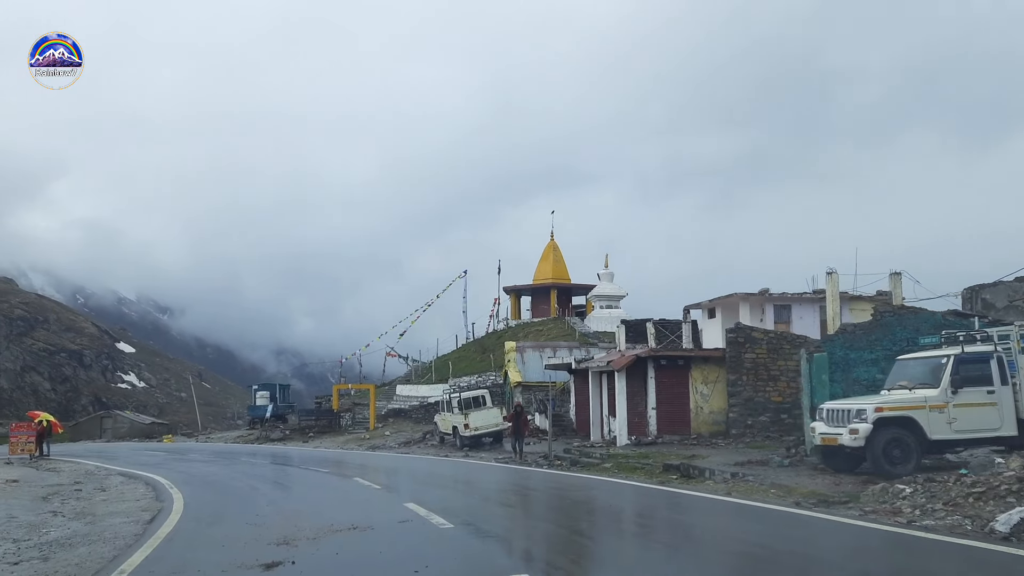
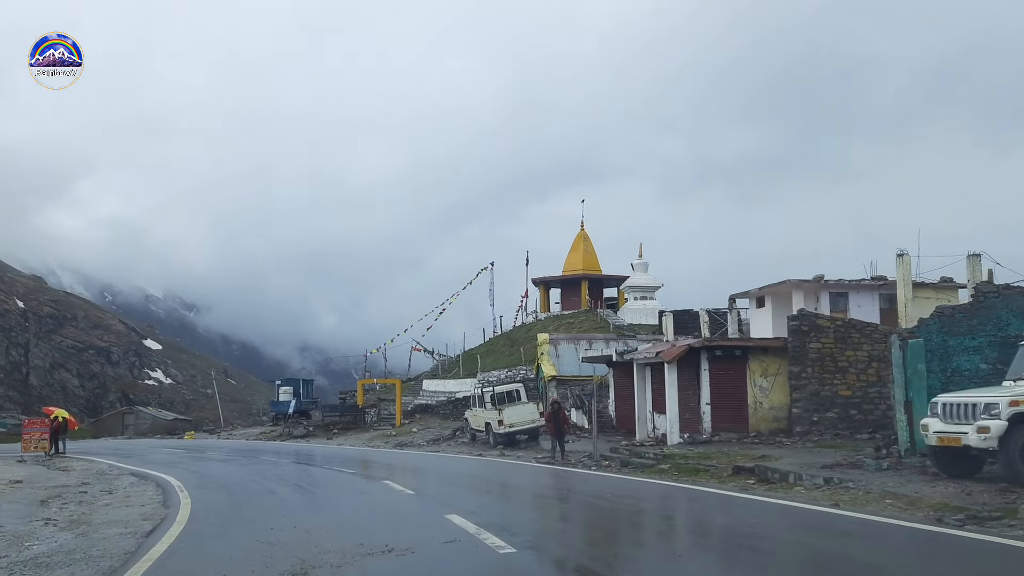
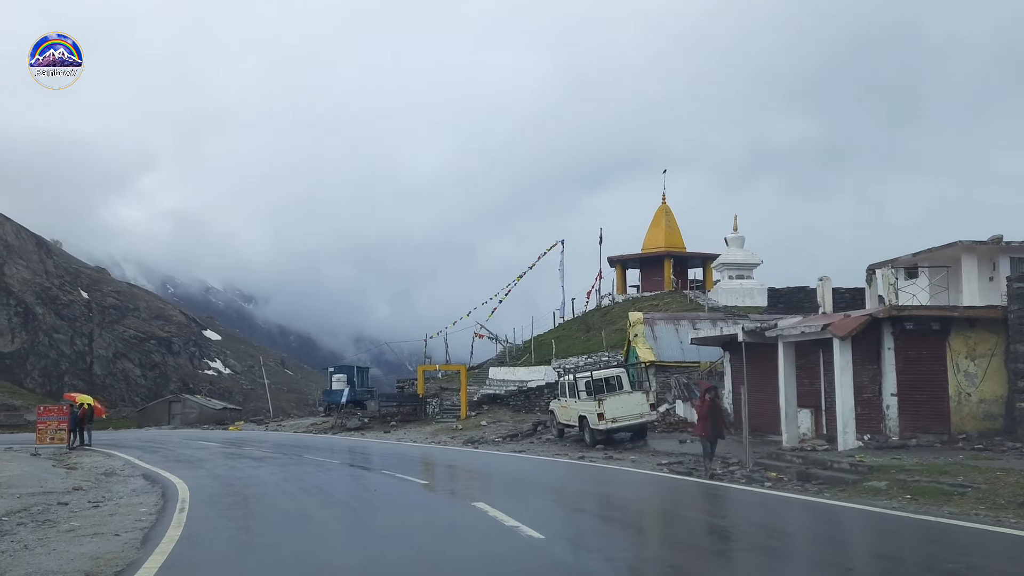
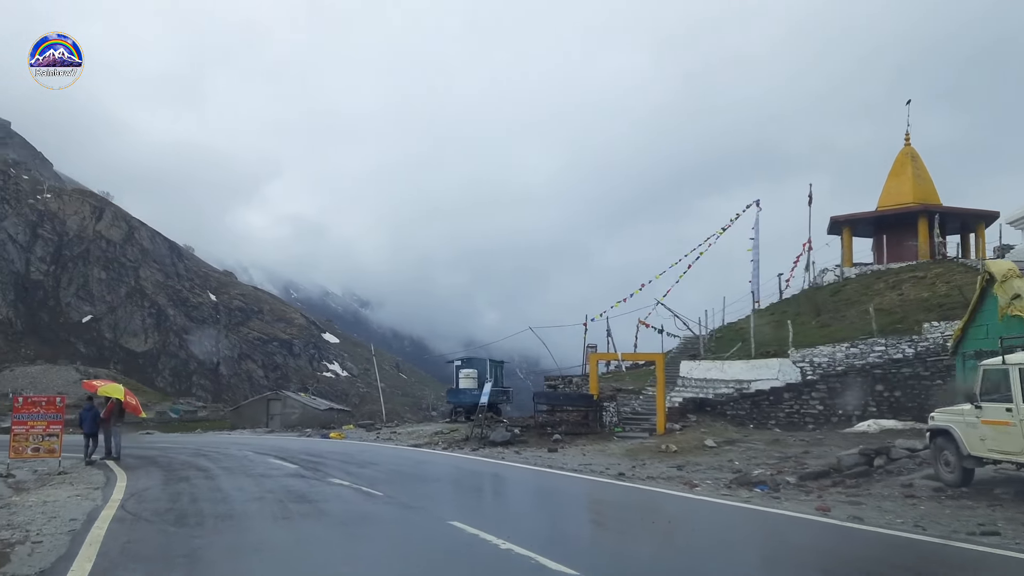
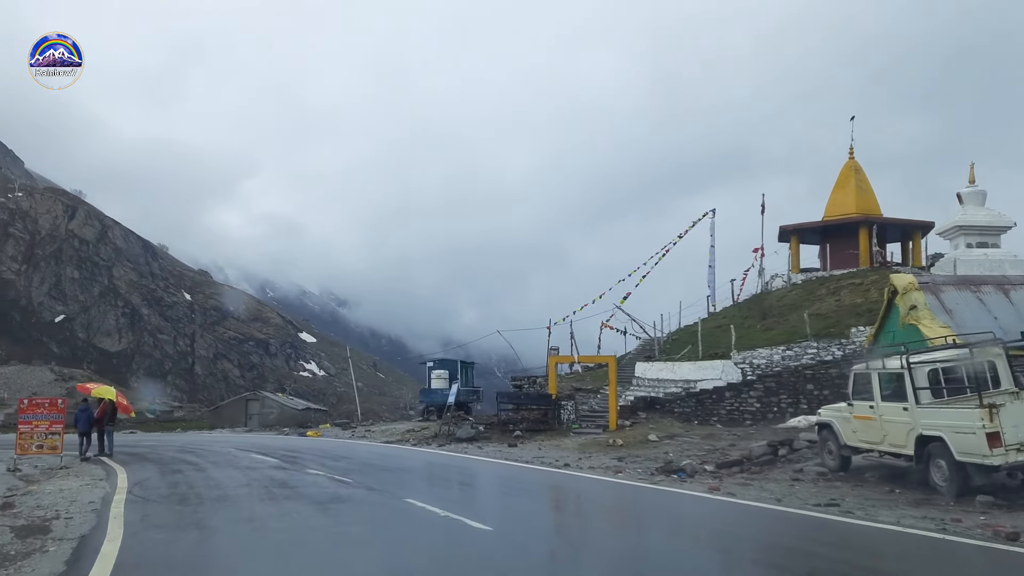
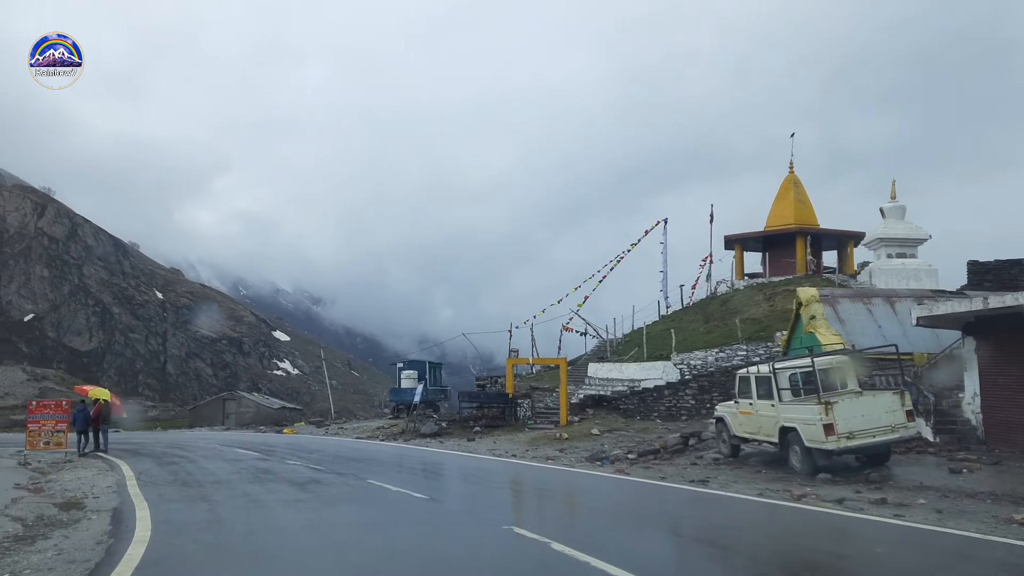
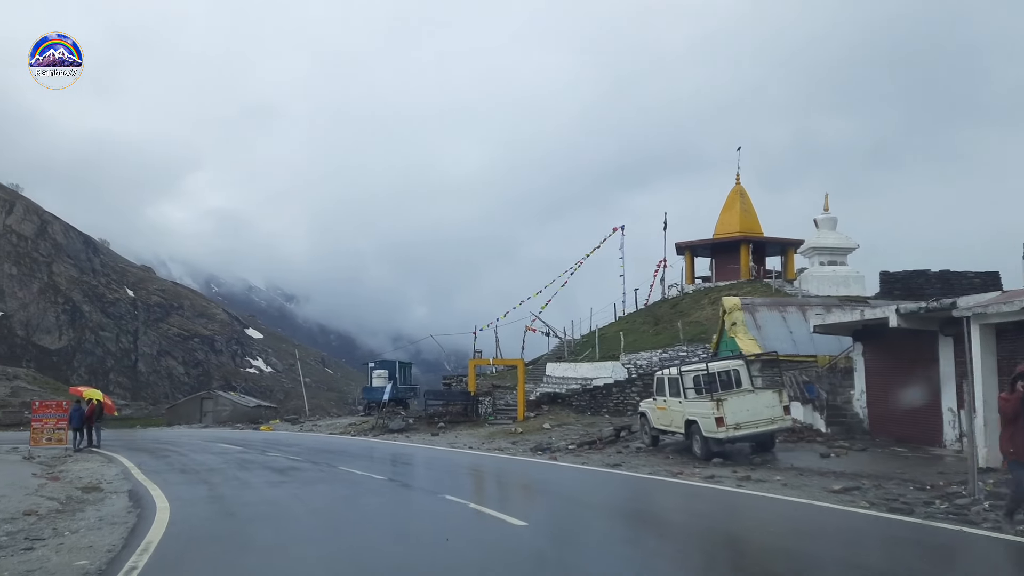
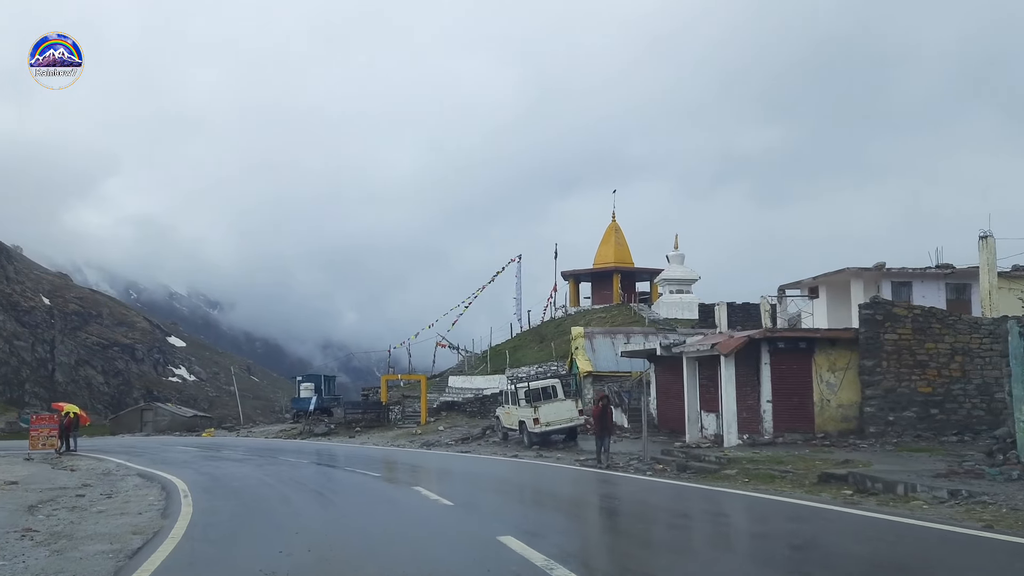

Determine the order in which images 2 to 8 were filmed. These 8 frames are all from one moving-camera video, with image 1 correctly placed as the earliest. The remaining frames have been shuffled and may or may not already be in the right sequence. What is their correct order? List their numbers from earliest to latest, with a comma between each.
2, 8, 3, 7, 6, 5, 4
